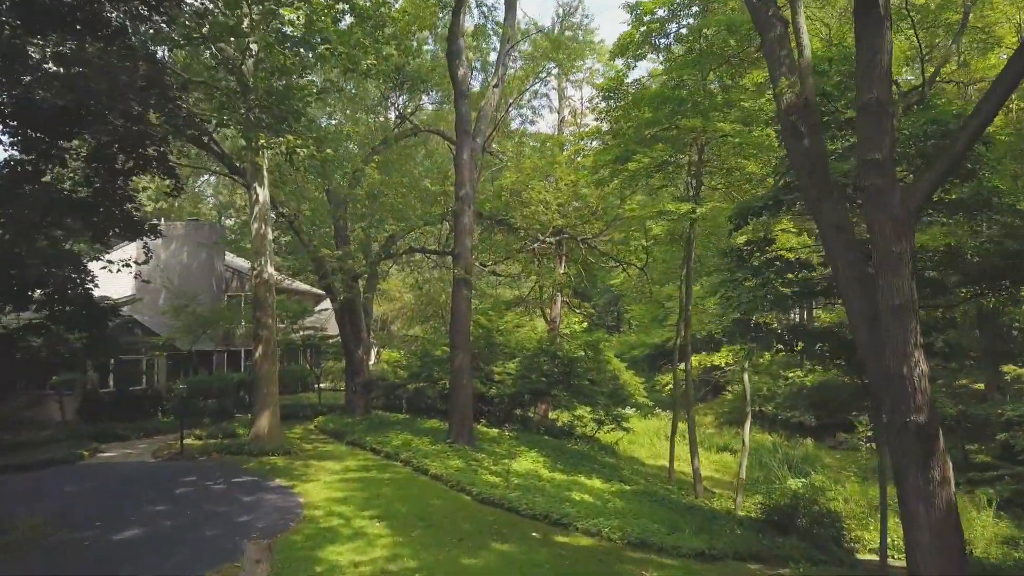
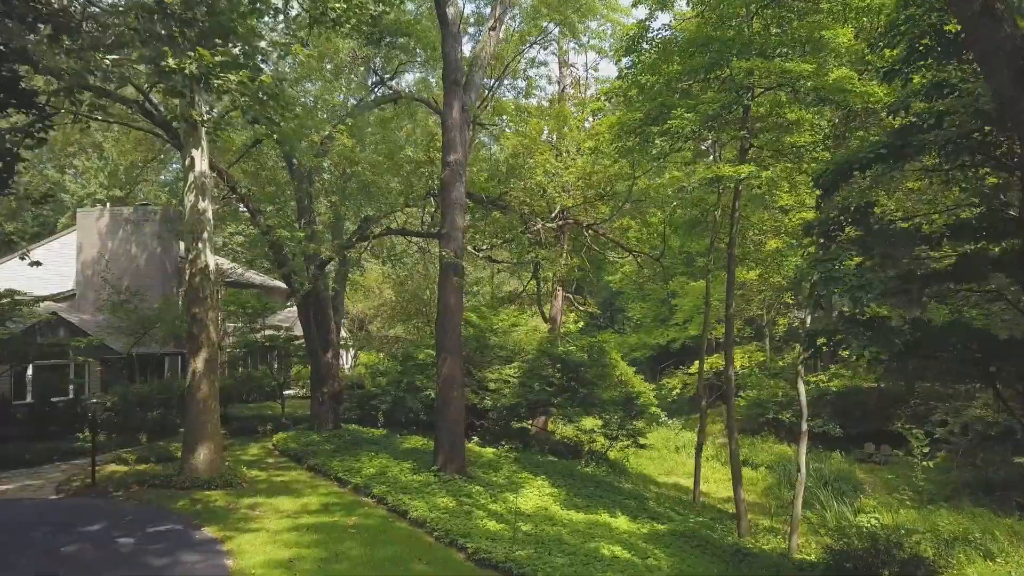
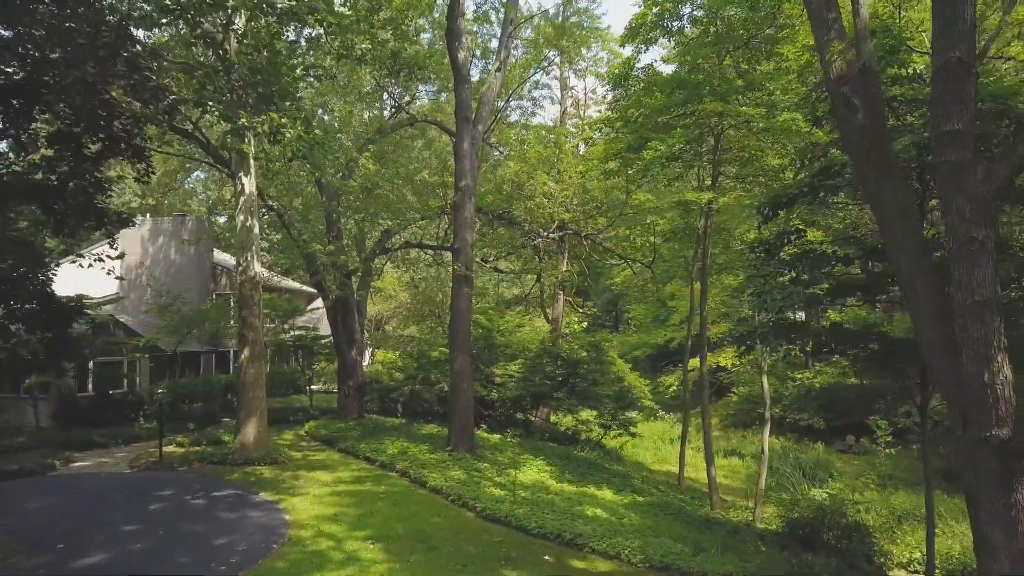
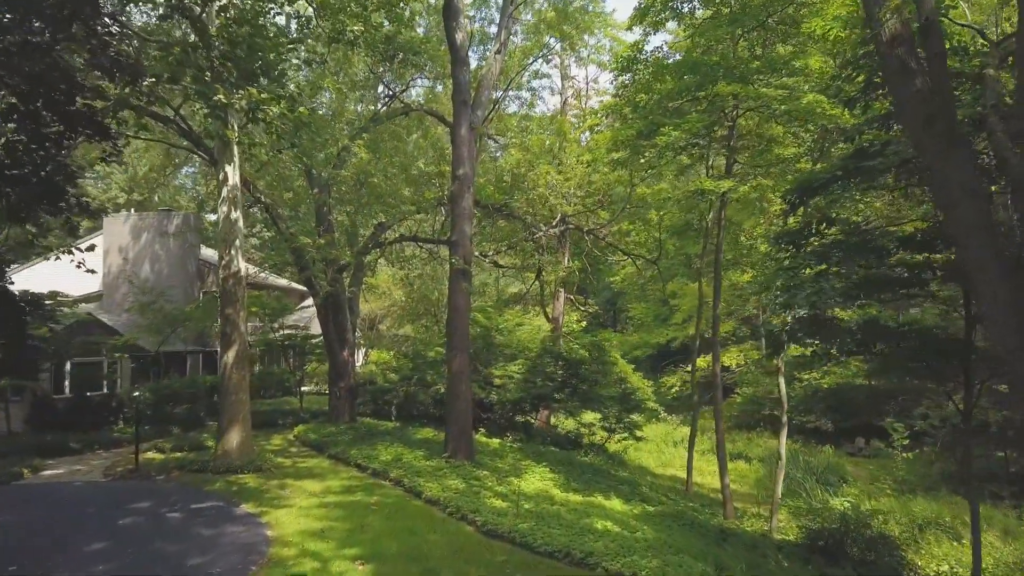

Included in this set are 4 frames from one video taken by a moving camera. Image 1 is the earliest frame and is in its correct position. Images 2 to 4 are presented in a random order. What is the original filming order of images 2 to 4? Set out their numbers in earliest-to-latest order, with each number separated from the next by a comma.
3, 4, 2
